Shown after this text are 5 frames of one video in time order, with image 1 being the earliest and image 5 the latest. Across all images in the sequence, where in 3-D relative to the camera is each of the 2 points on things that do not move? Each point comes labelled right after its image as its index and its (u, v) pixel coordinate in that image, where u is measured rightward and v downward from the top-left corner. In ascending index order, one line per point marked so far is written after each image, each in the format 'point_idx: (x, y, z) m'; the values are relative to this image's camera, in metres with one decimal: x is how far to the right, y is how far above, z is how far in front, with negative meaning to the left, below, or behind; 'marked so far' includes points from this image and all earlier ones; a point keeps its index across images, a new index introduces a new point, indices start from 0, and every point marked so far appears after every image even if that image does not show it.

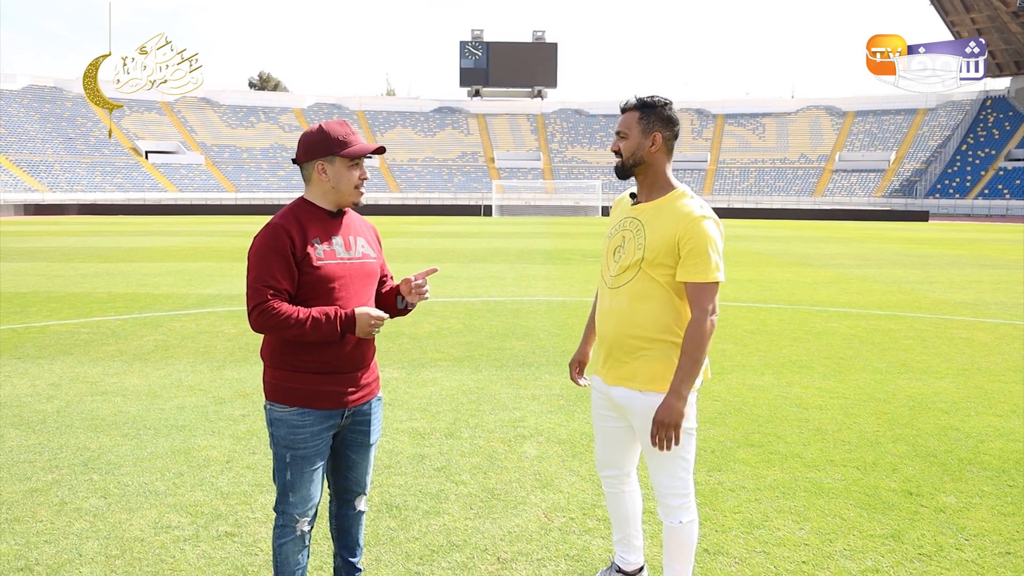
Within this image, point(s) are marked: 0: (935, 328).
0: (+4.7, -0.4, +9.1) m
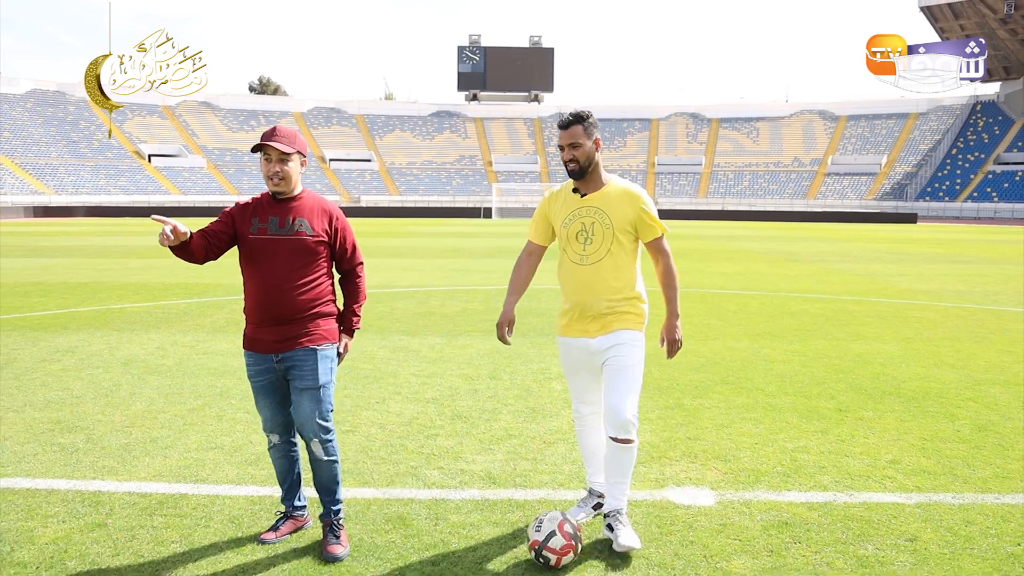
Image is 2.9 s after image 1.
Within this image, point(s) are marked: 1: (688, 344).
0: (+4.9, -0.3, +10.5) m
1: (+1.7, -0.5, +7.8) m
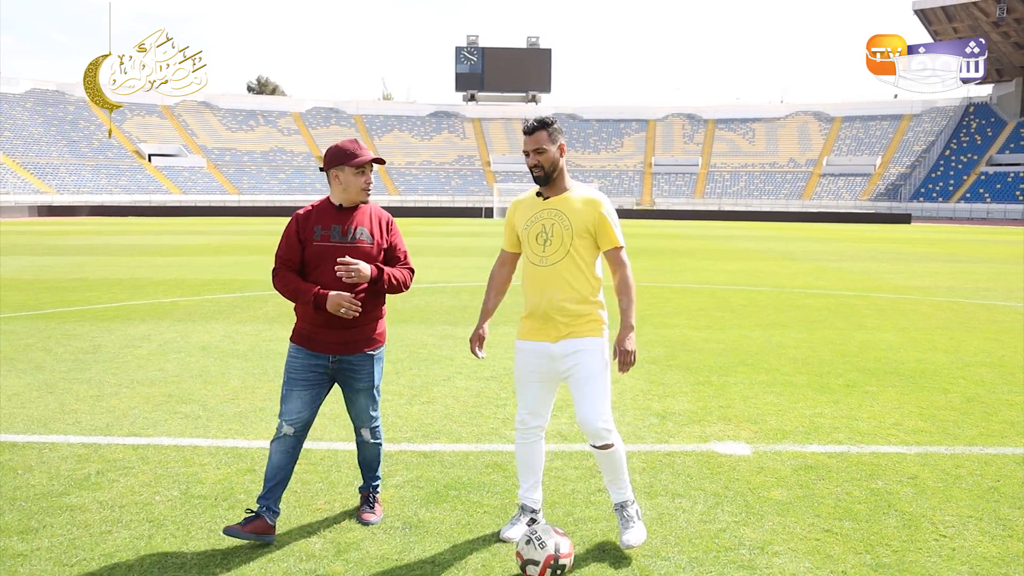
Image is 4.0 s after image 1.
0: (+5.2, -0.2, +11.3) m
1: (+2.0, -0.5, +8.6) m
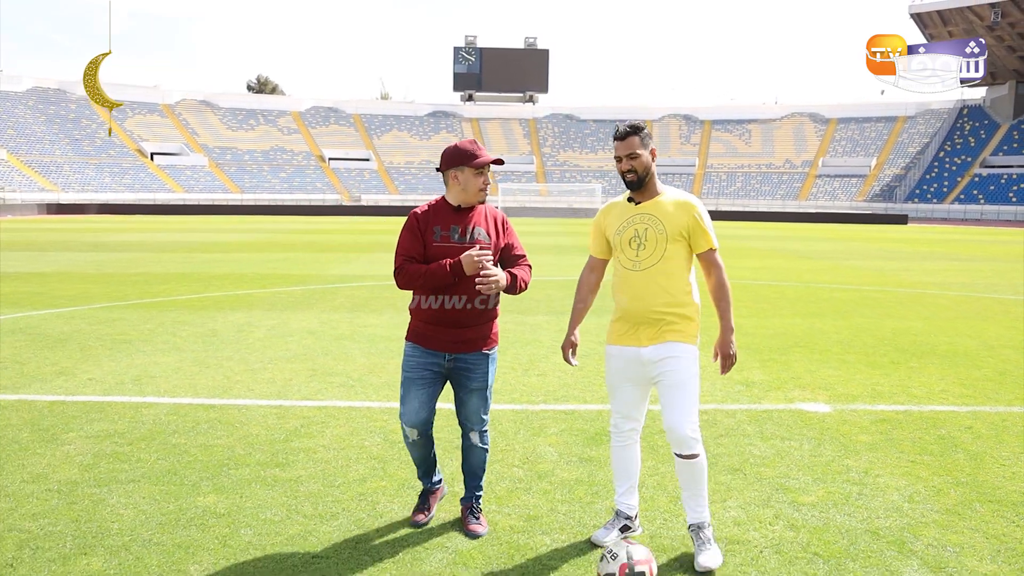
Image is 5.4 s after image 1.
0: (+6.0, -0.1, +12.4) m
1: (+2.8, -0.4, +9.6) m
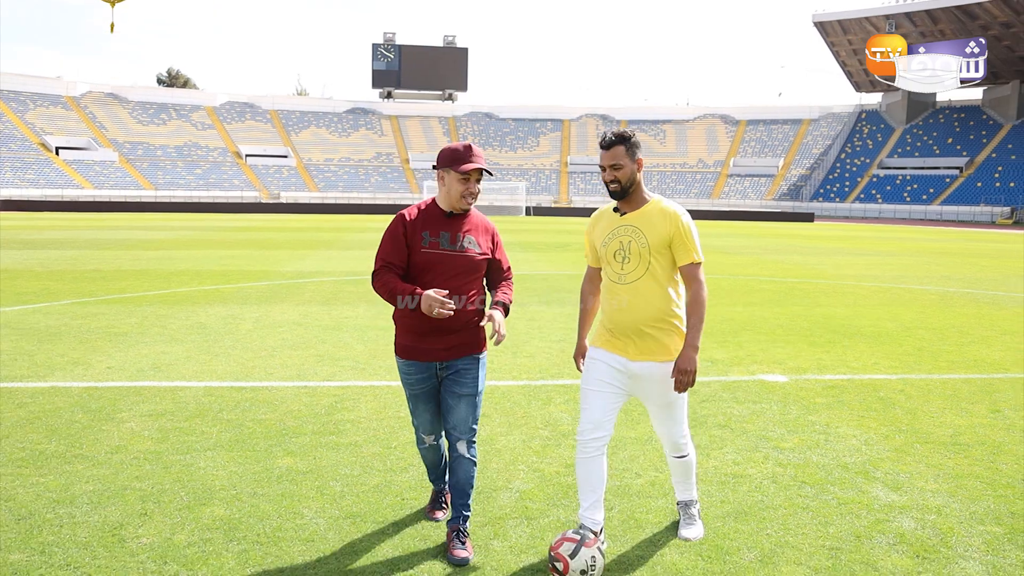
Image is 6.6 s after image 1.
0: (+5.3, 0.0, +13.7) m
1: (+2.4, -0.3, +10.6) m
